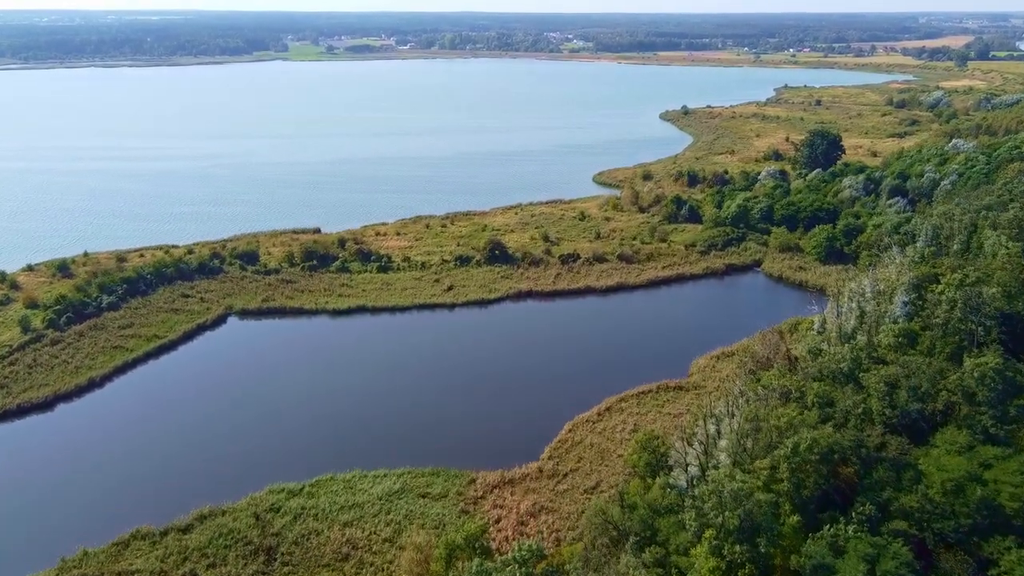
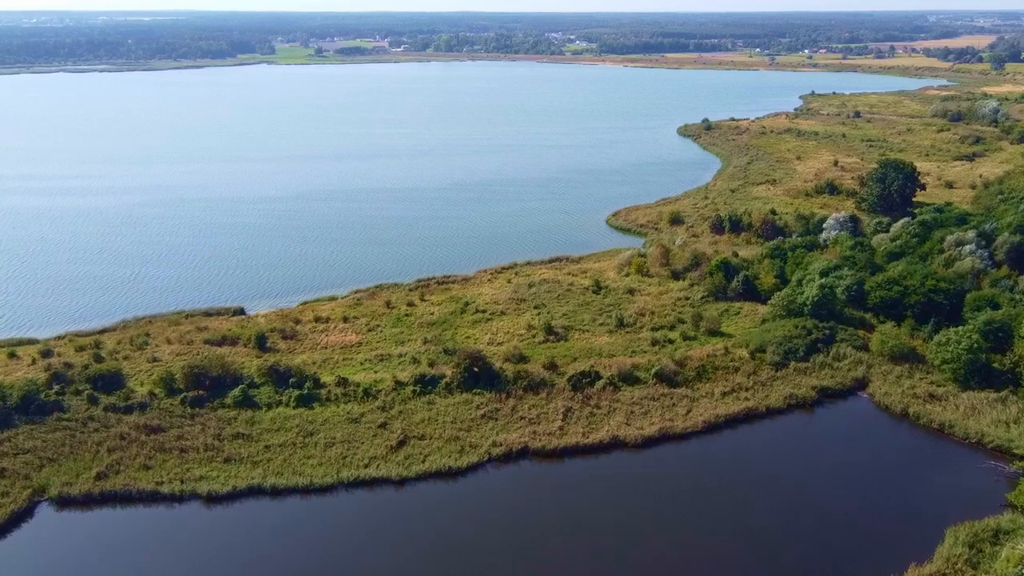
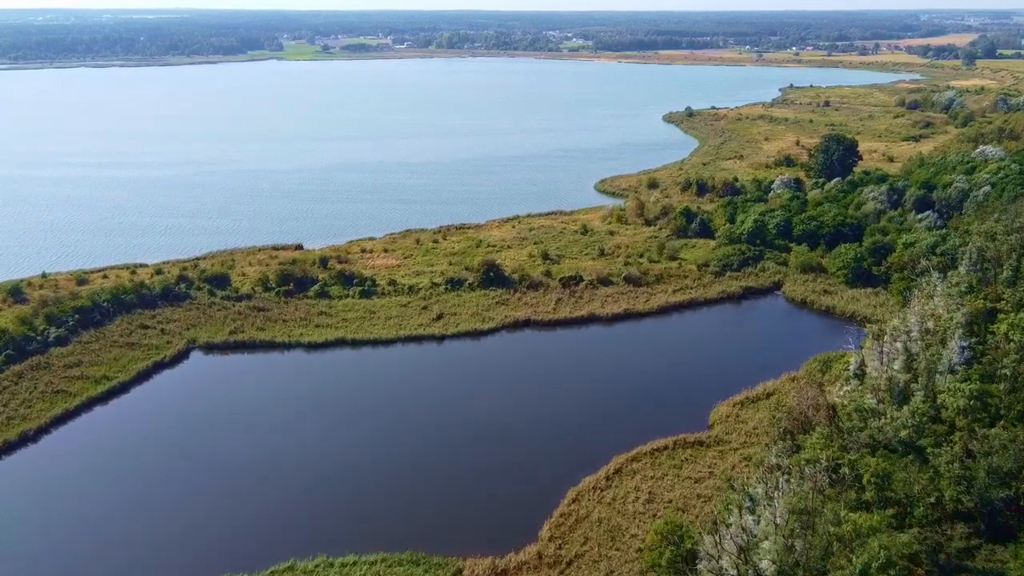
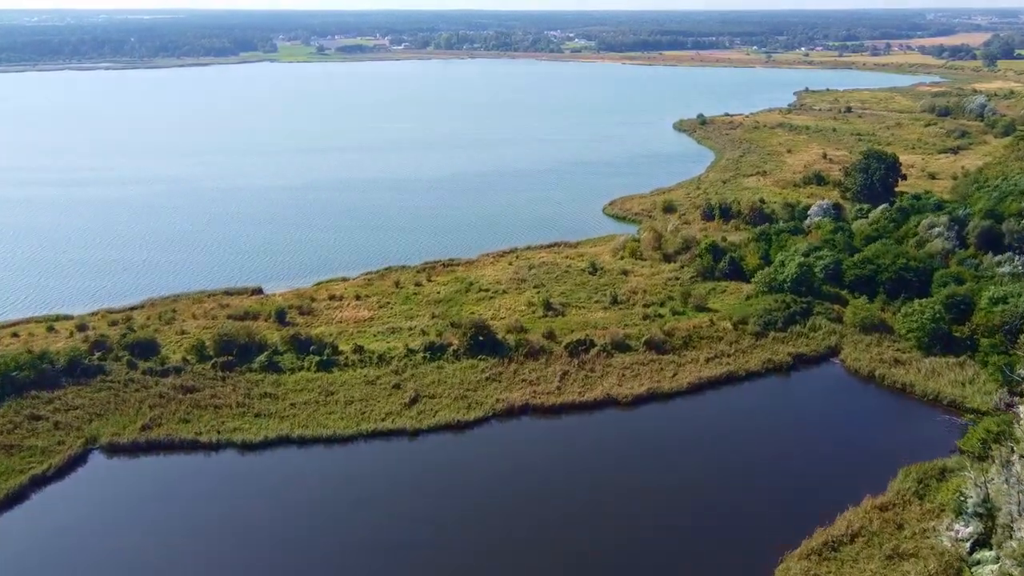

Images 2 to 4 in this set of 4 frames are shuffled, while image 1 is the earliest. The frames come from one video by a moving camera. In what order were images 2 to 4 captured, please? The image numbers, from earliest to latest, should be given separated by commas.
3, 4, 2
